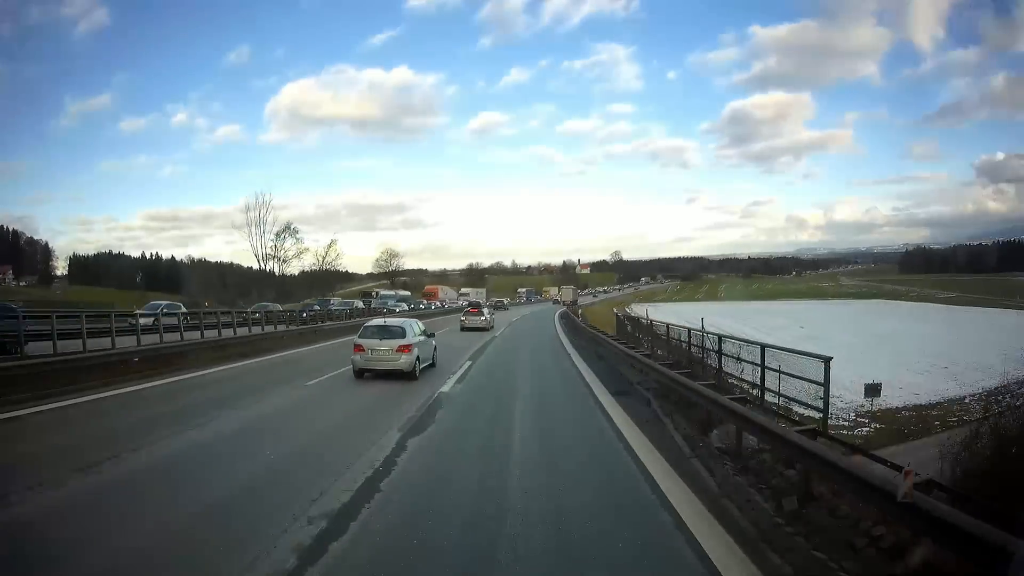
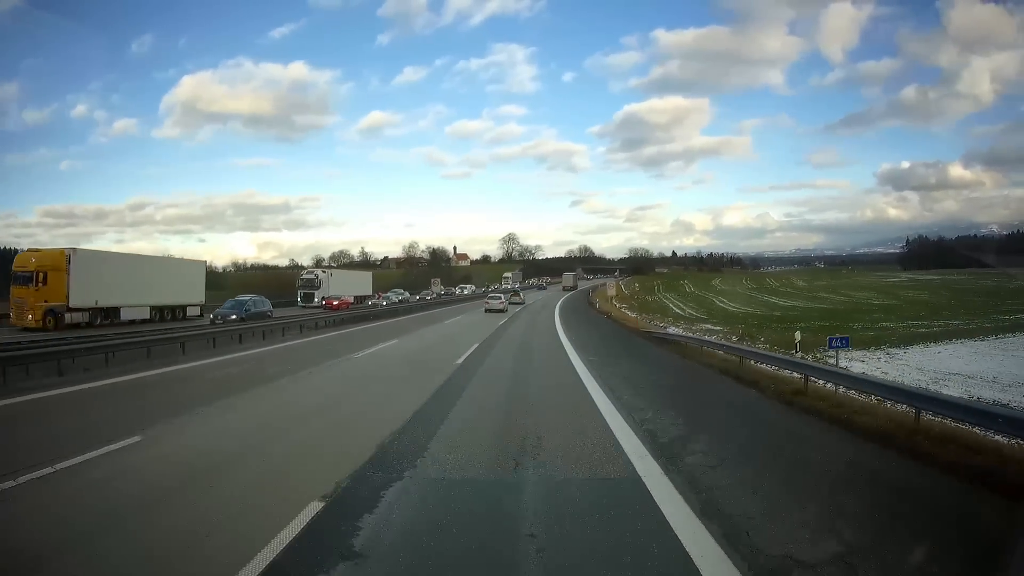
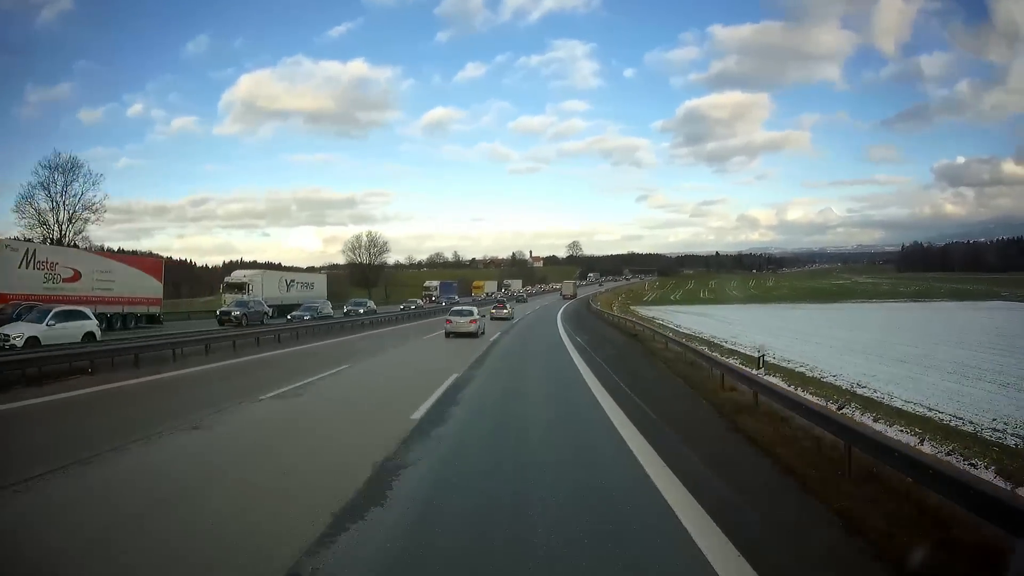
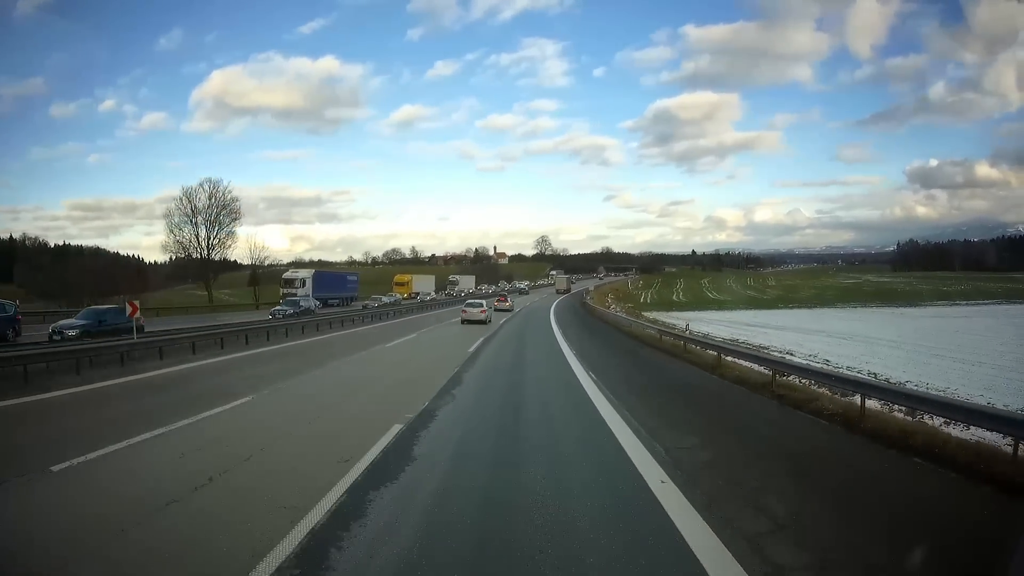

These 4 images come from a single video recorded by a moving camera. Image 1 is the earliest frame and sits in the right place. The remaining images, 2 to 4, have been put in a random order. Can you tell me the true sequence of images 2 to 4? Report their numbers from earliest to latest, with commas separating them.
3, 4, 2
